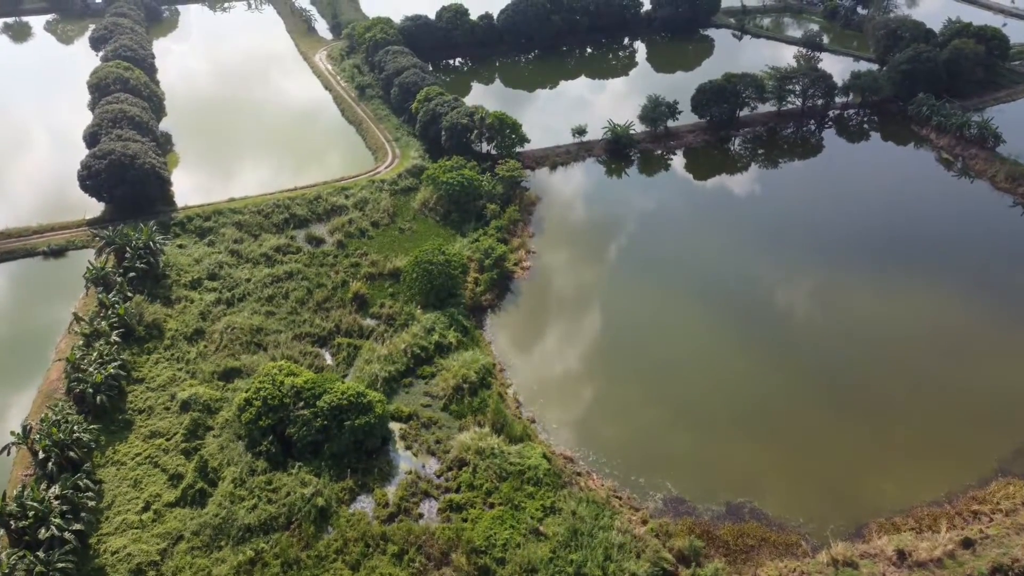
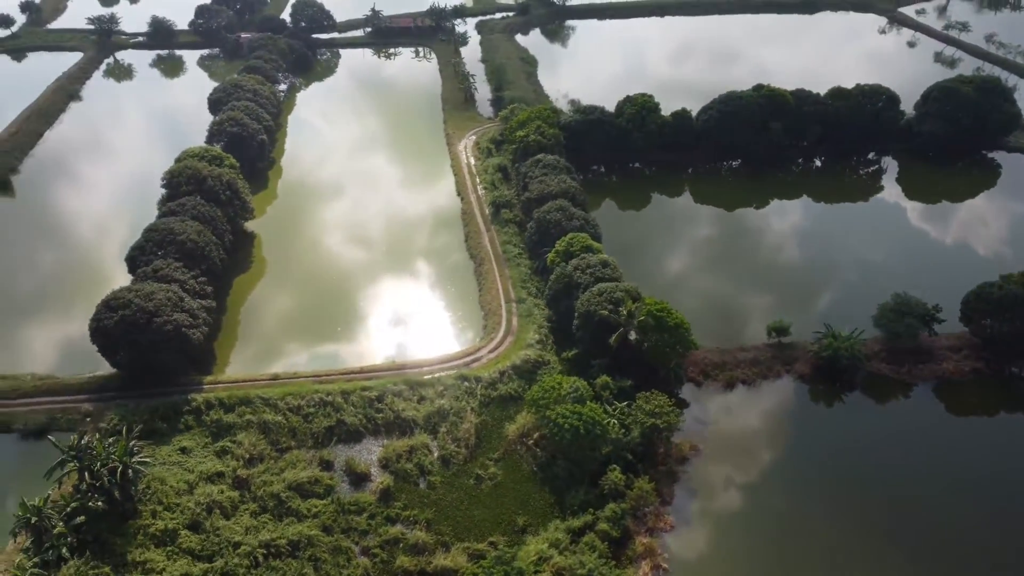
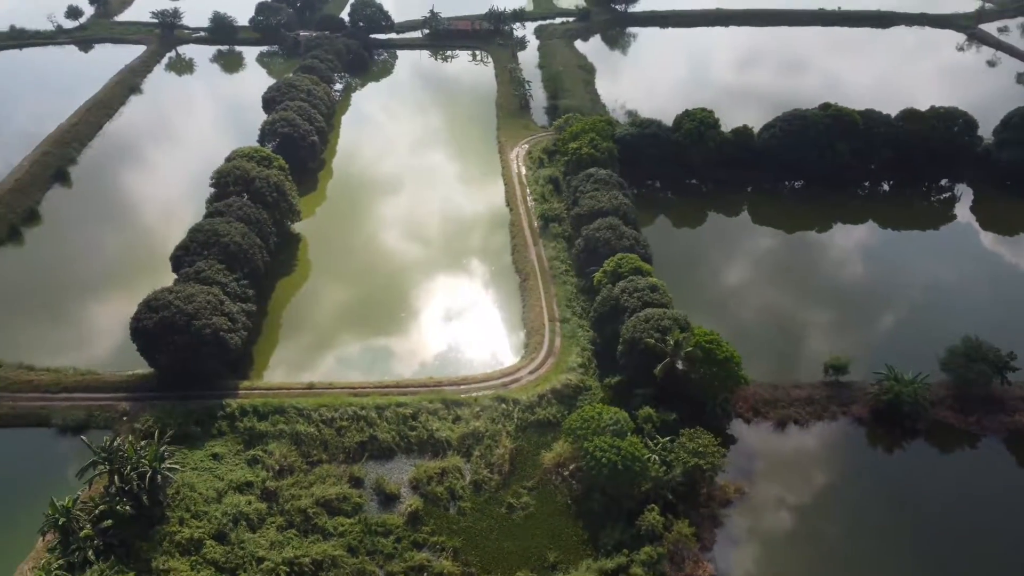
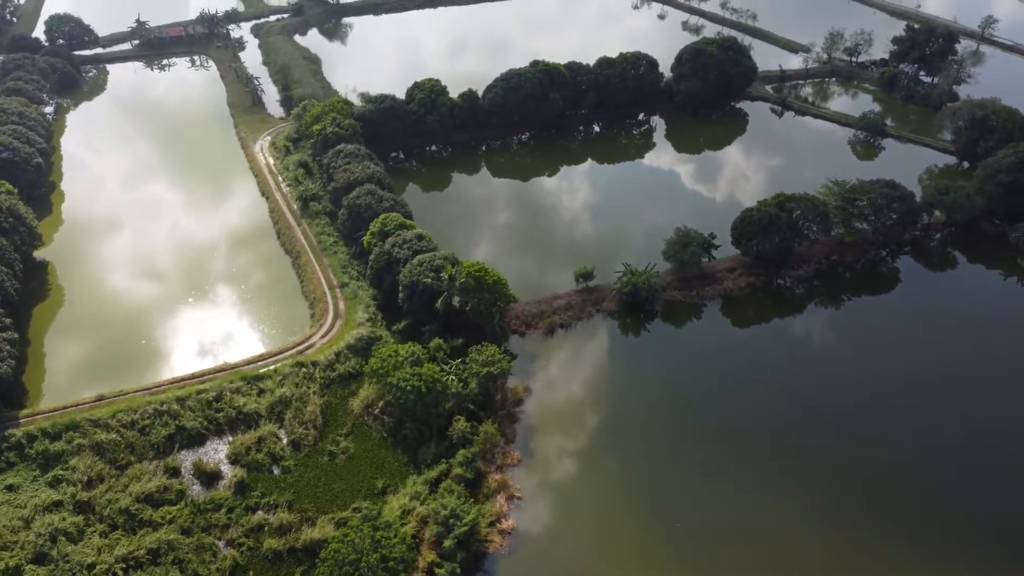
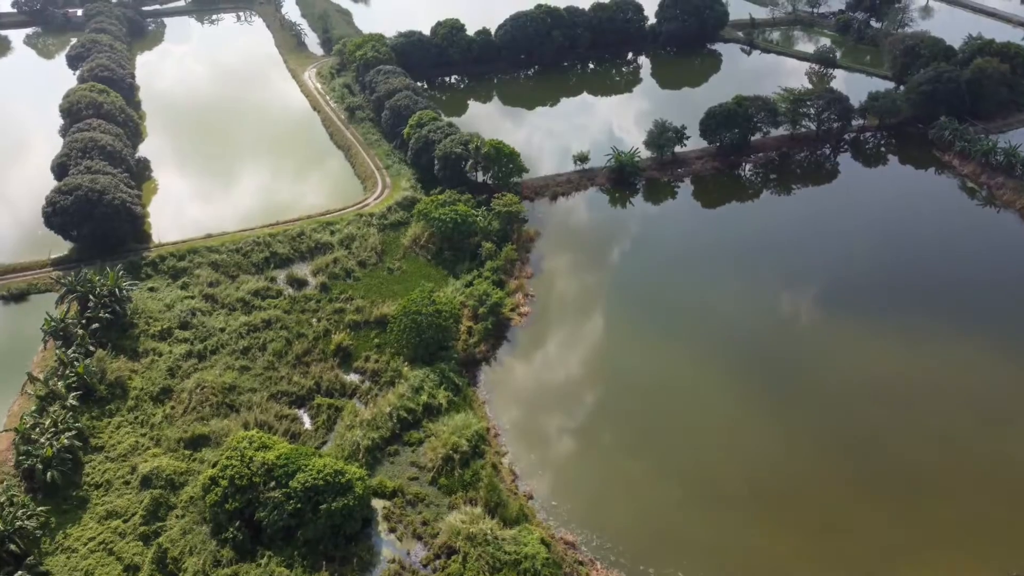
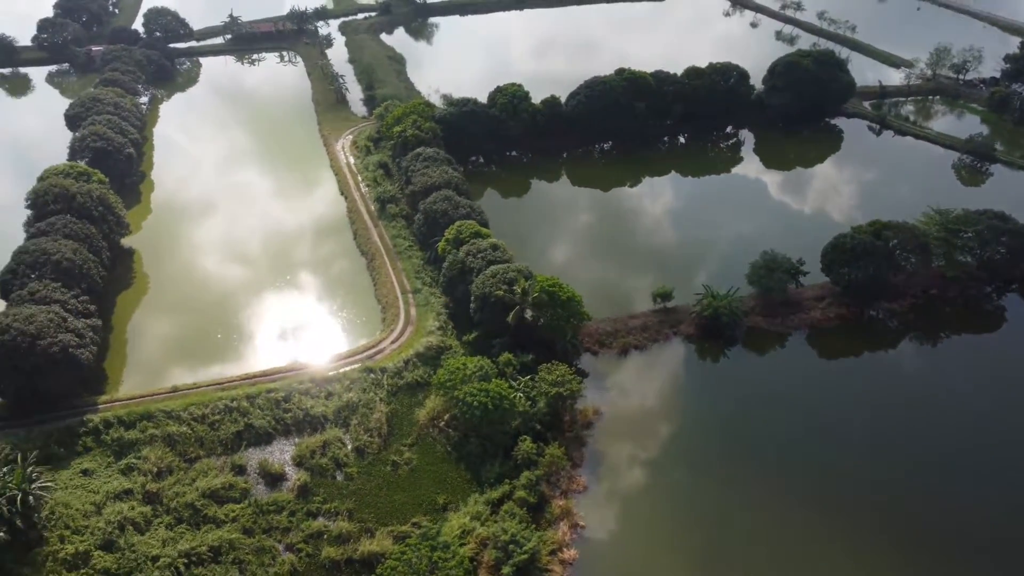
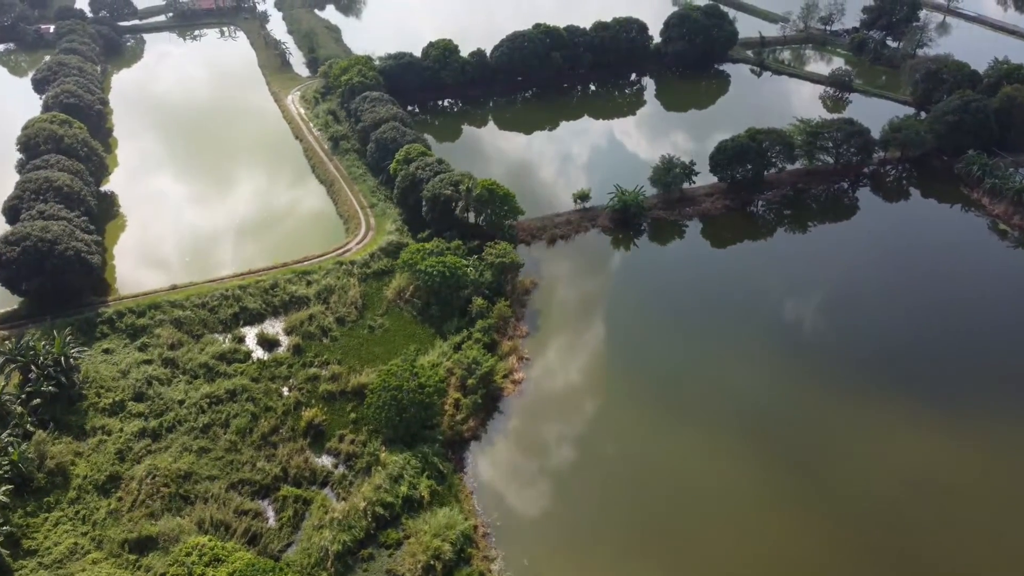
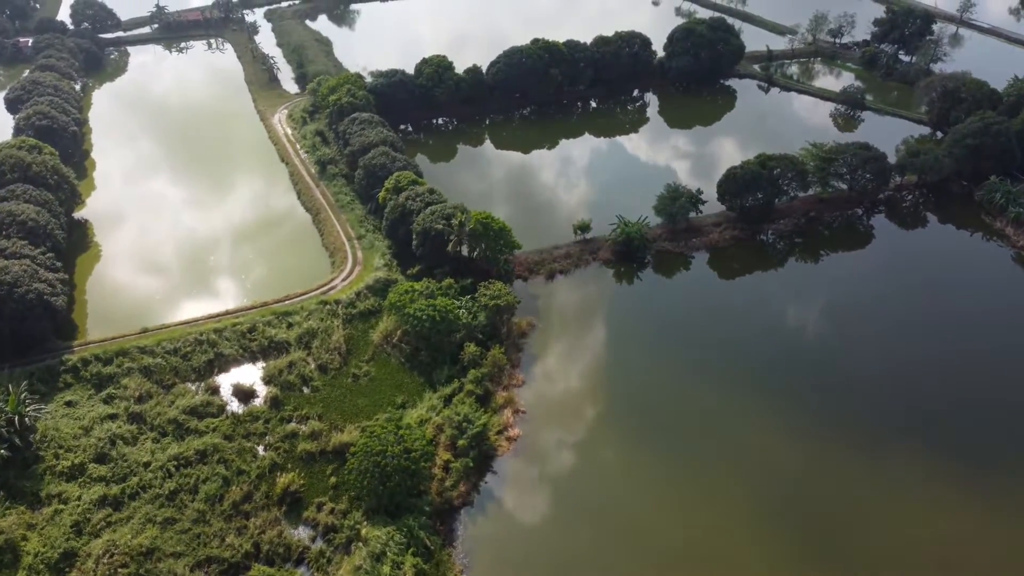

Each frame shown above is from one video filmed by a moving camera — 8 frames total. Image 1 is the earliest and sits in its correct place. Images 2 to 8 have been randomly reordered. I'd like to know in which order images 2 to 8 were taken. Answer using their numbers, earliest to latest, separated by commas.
5, 7, 8, 4, 6, 2, 3
